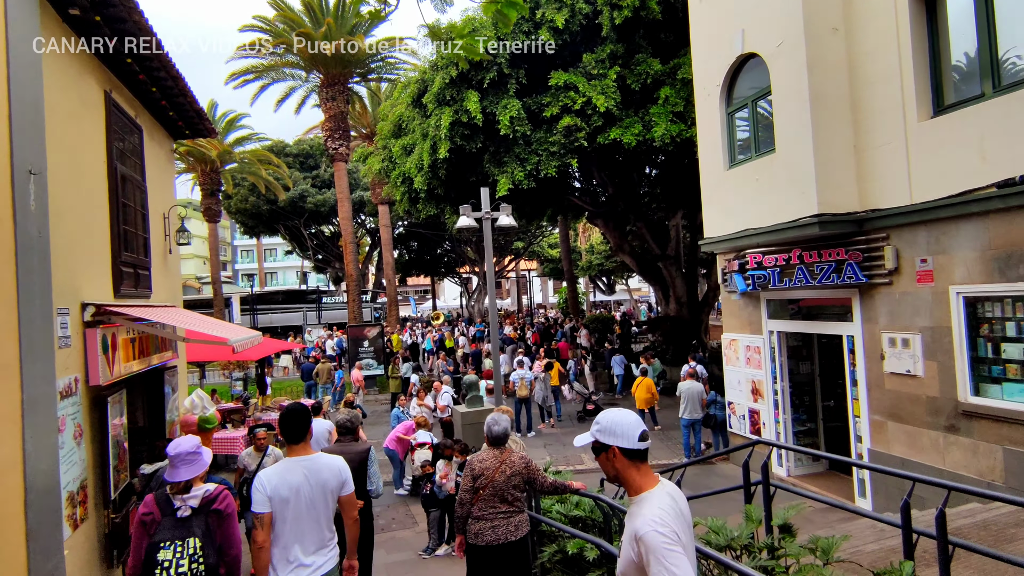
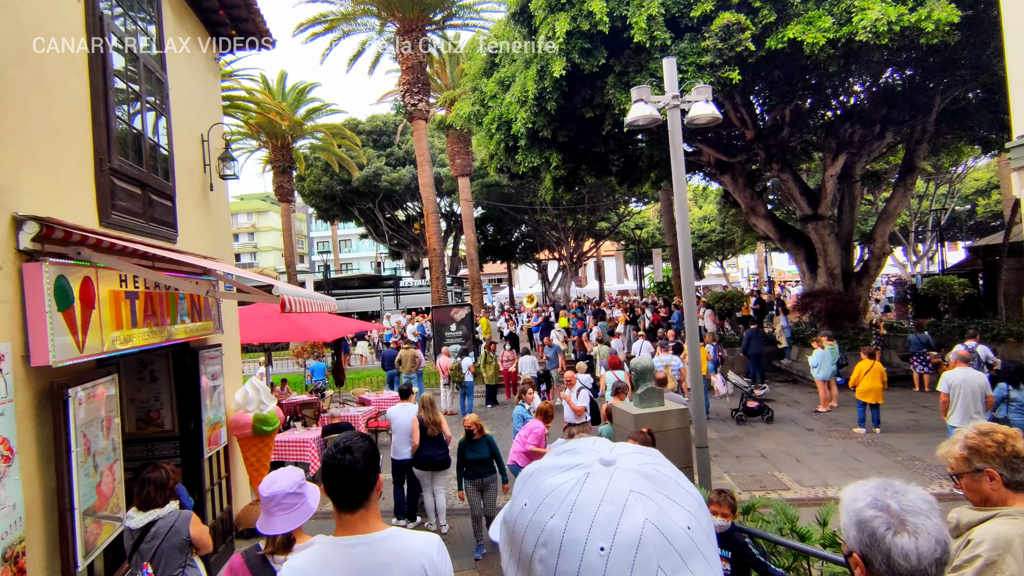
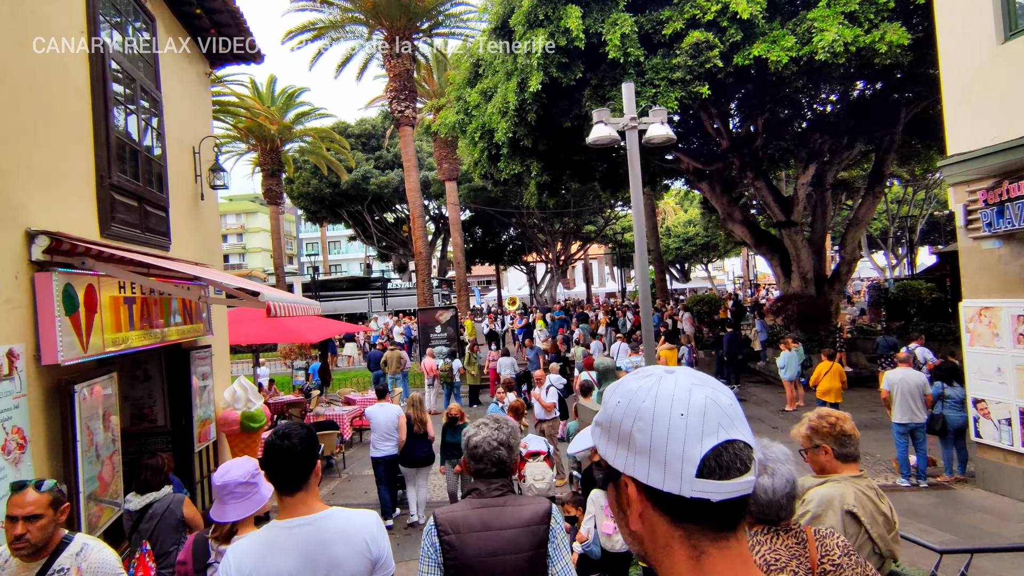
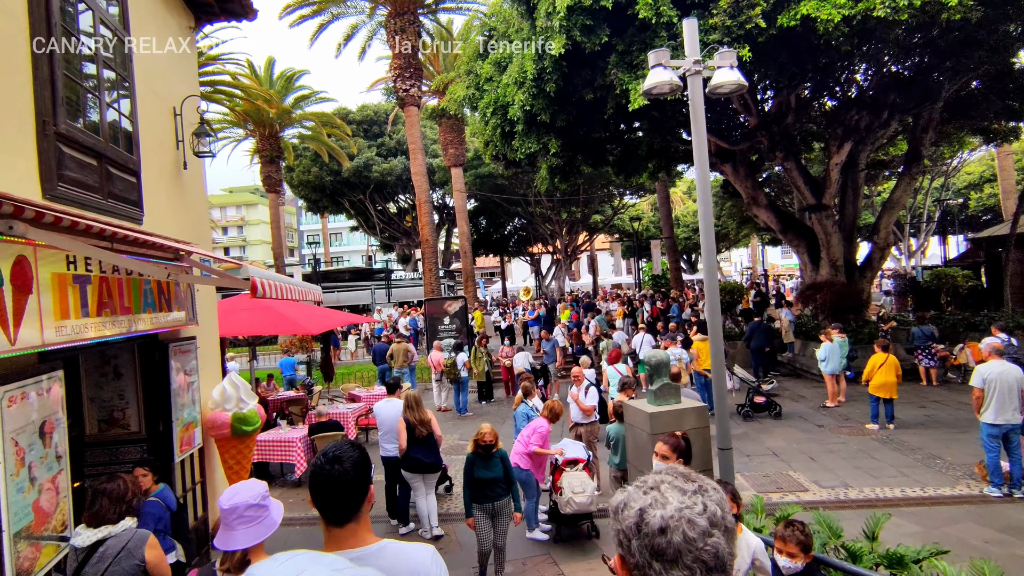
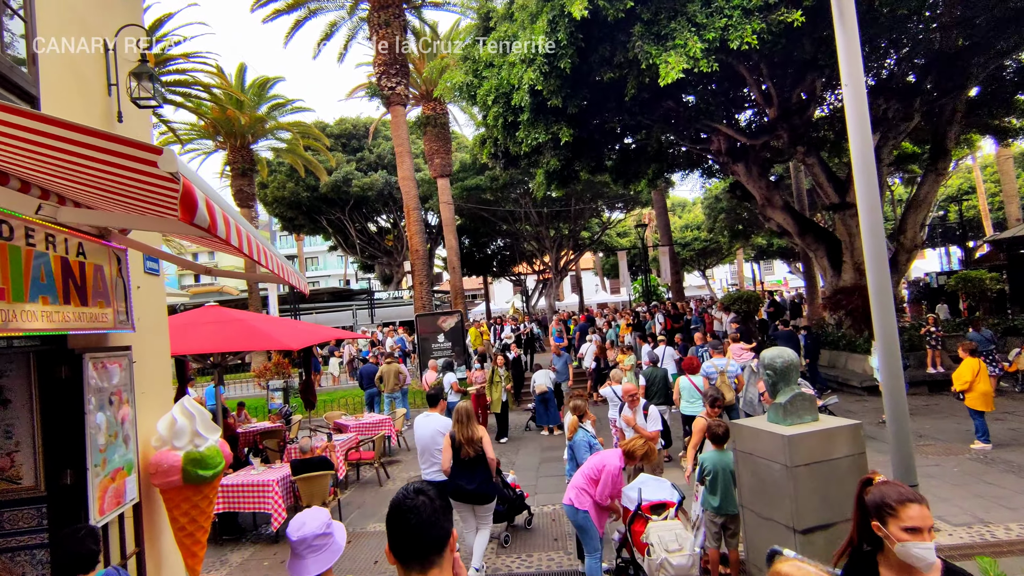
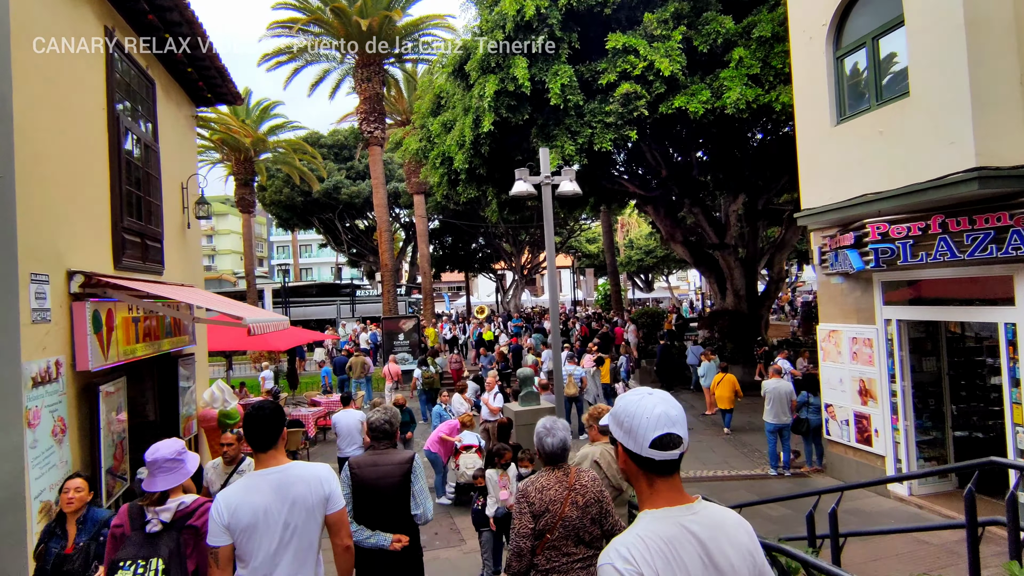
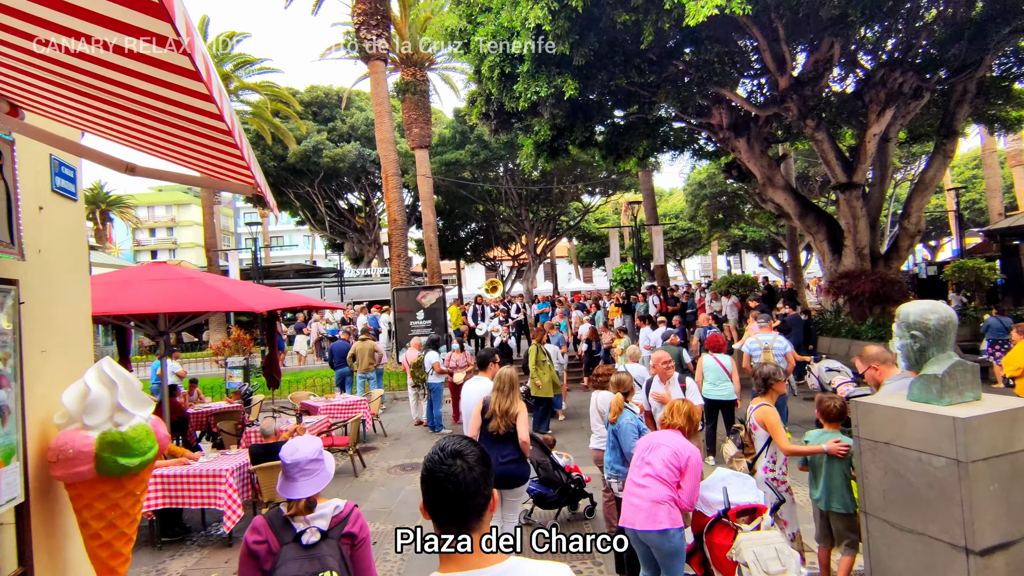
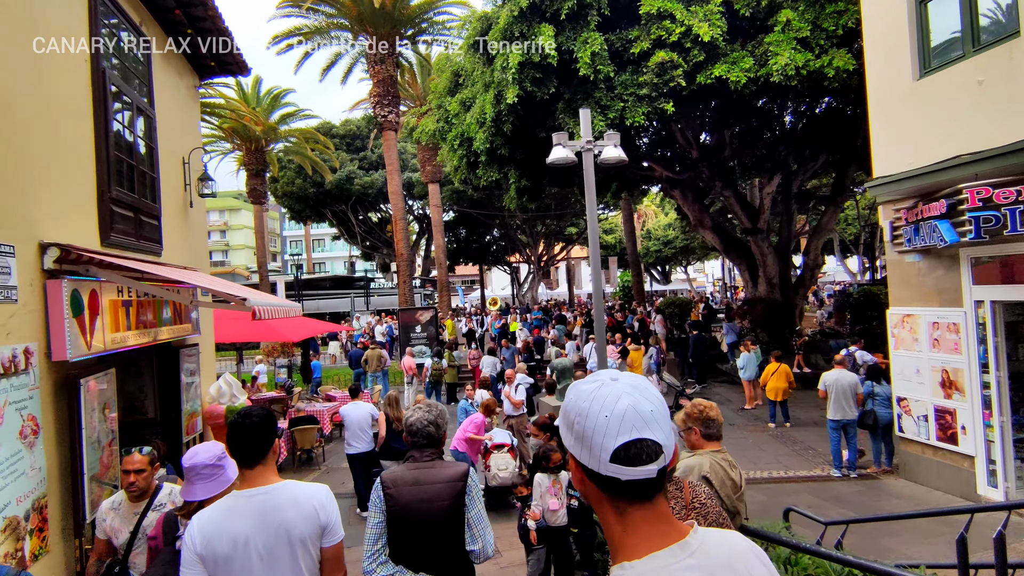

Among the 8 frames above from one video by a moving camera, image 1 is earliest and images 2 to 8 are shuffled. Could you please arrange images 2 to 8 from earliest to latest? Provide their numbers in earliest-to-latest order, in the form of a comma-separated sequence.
6, 8, 3, 2, 4, 5, 7
